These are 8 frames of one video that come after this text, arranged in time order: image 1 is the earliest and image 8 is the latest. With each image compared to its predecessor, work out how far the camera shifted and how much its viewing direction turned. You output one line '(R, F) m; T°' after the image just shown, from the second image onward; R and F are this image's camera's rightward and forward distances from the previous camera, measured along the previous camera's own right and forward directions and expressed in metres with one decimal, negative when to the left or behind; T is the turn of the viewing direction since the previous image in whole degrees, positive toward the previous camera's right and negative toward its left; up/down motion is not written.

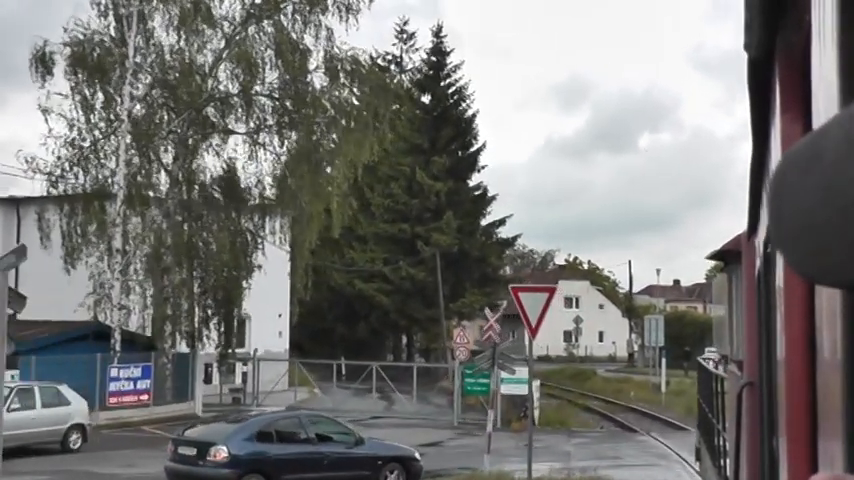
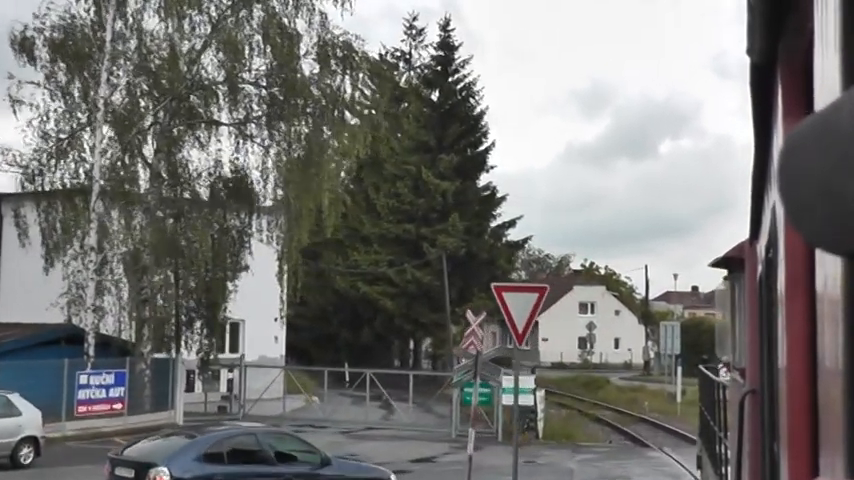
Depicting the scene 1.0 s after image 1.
(+0.5, +1.7) m; -1°
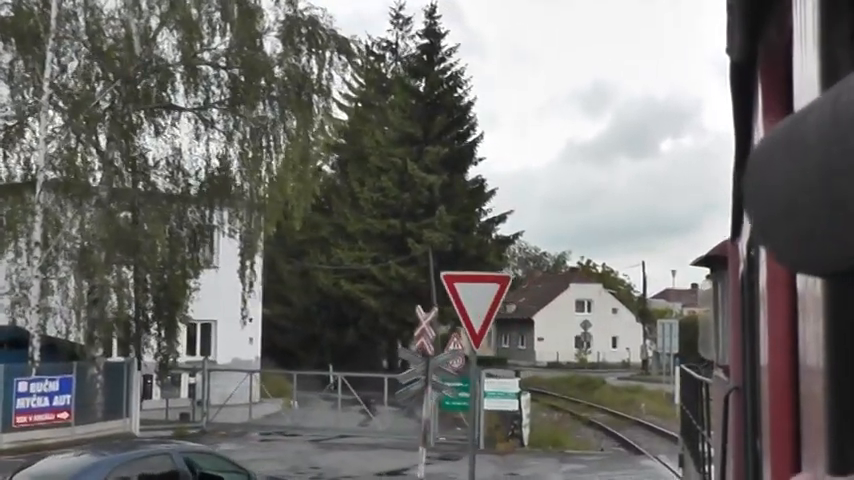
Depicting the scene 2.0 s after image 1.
(+0.5, +1.9) m; 0°
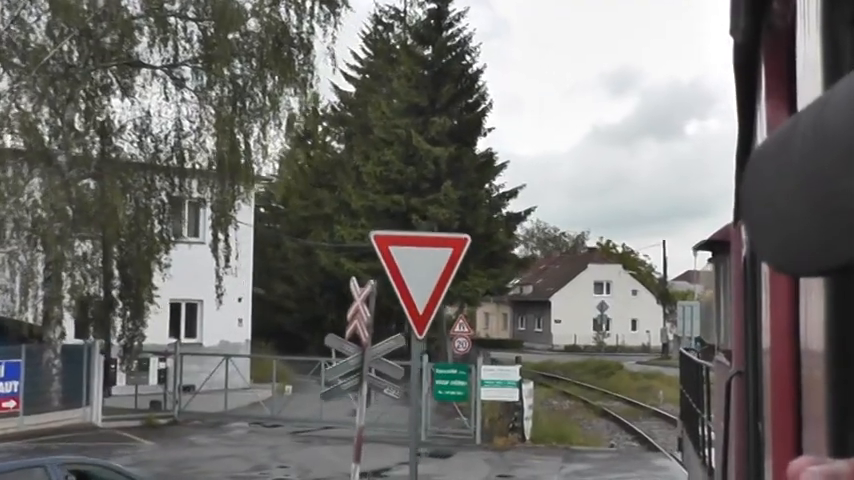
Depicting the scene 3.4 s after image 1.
(+0.5, +2.3) m; -1°
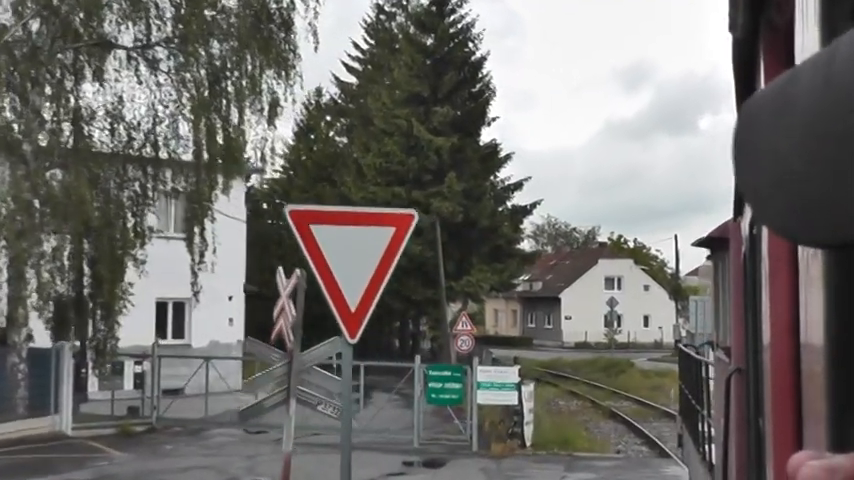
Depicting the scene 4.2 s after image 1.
(+0.4, +1.4) m; -1°
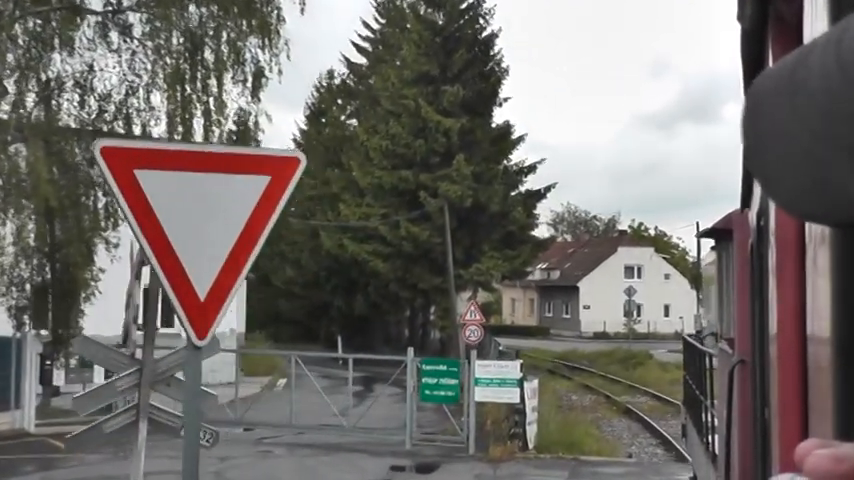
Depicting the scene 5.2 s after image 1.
(+0.4, +1.7) m; -1°
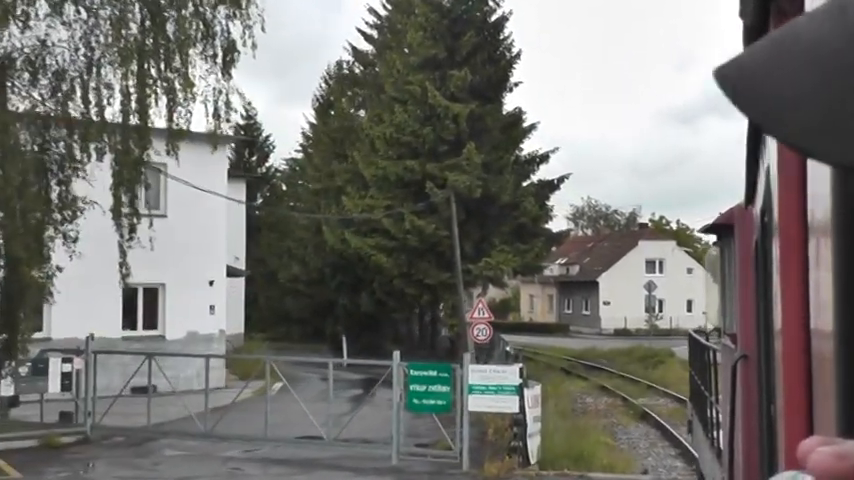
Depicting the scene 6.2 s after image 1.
(+0.5, +1.9) m; -1°
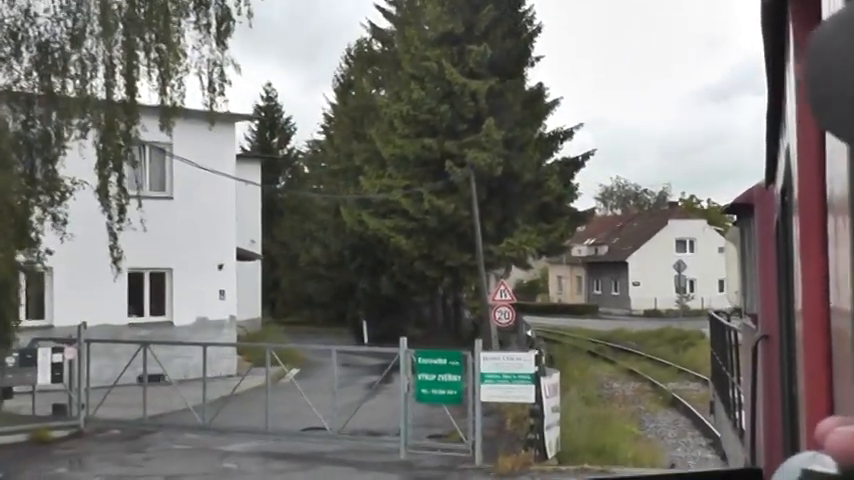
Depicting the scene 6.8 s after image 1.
(+0.3, +1.1) m; -2°
